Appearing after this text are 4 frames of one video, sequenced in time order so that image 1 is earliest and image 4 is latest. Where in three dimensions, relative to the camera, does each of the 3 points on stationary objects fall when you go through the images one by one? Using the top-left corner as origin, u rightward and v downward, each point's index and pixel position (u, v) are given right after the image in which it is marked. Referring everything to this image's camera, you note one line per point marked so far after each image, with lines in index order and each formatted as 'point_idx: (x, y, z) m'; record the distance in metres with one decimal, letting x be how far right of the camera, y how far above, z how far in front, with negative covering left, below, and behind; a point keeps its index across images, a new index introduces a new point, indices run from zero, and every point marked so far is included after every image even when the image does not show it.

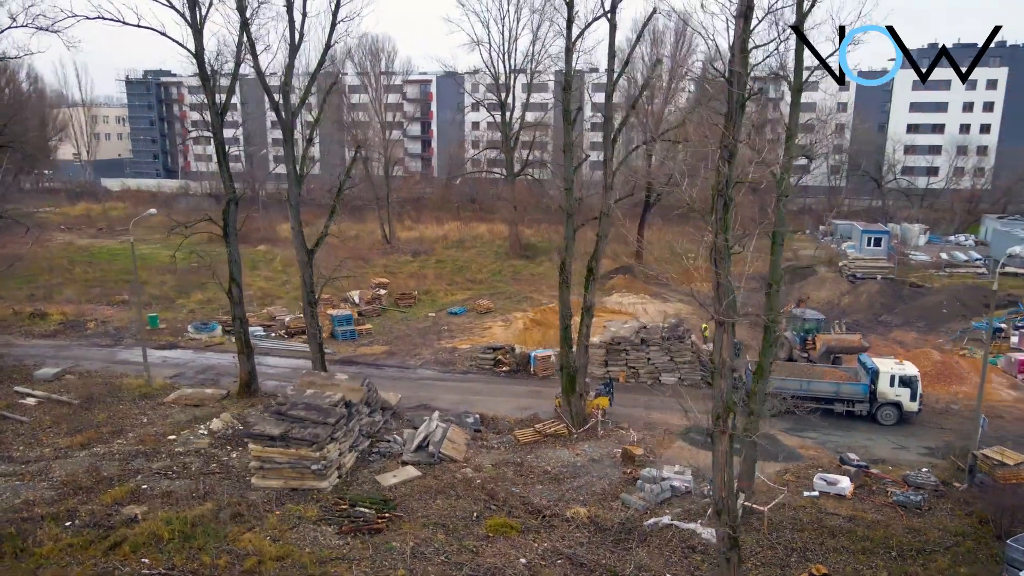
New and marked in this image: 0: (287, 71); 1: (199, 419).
0: (-4.2, +4.0, +13.7) m
1: (-6.2, -2.6, +14.6) m
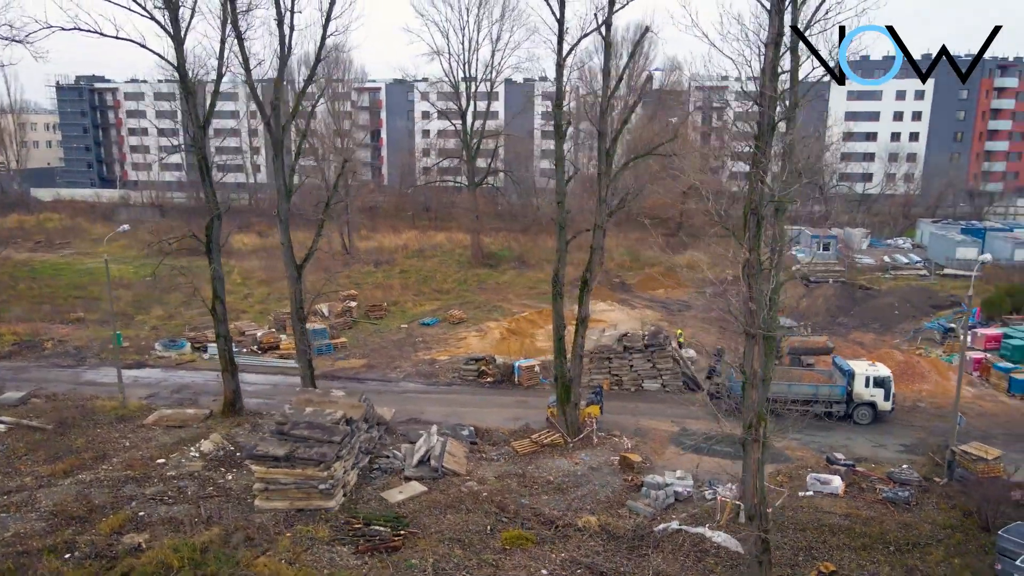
0: (-4.3, +3.7, +13.6) m
1: (-6.3, -3.0, +14.2) m
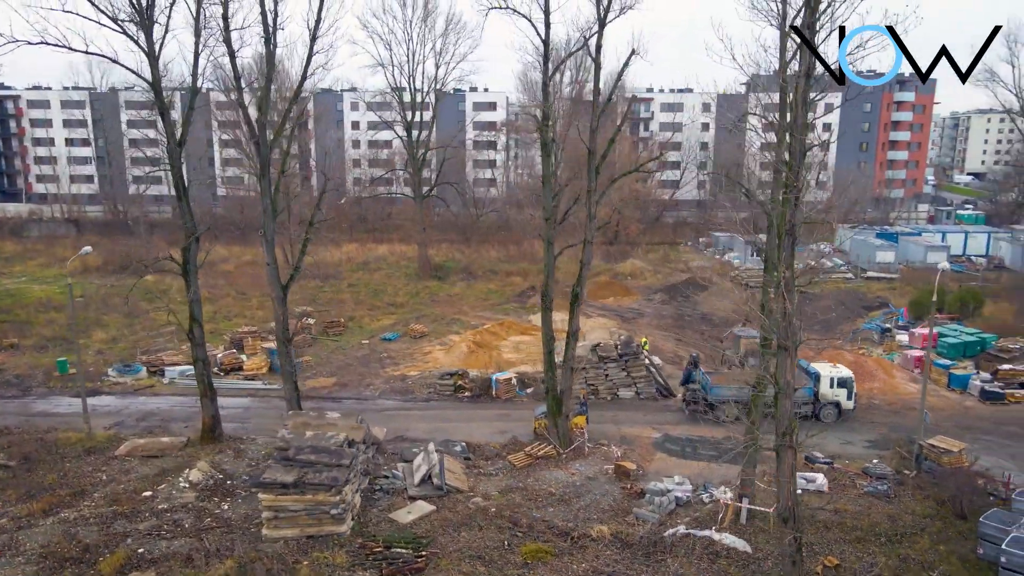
0: (-4.5, +3.3, +13.3) m
1: (-6.3, -3.4, +13.7) m
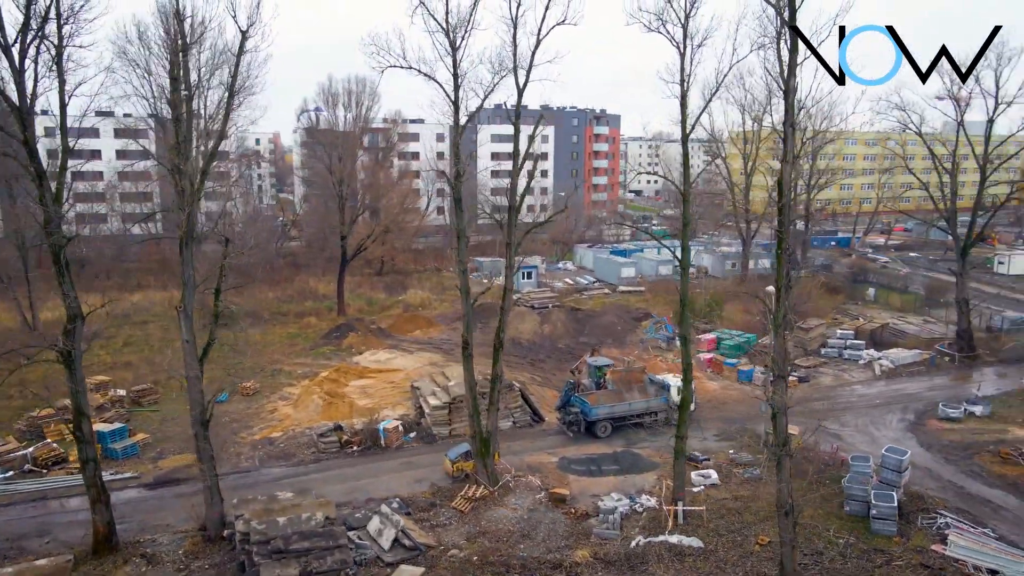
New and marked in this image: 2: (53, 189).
0: (-5.3, +2.0, +12.0) m
1: (-6.7, -4.8, +11.6) m
2: (-7.5, +1.6, +12.1) m
